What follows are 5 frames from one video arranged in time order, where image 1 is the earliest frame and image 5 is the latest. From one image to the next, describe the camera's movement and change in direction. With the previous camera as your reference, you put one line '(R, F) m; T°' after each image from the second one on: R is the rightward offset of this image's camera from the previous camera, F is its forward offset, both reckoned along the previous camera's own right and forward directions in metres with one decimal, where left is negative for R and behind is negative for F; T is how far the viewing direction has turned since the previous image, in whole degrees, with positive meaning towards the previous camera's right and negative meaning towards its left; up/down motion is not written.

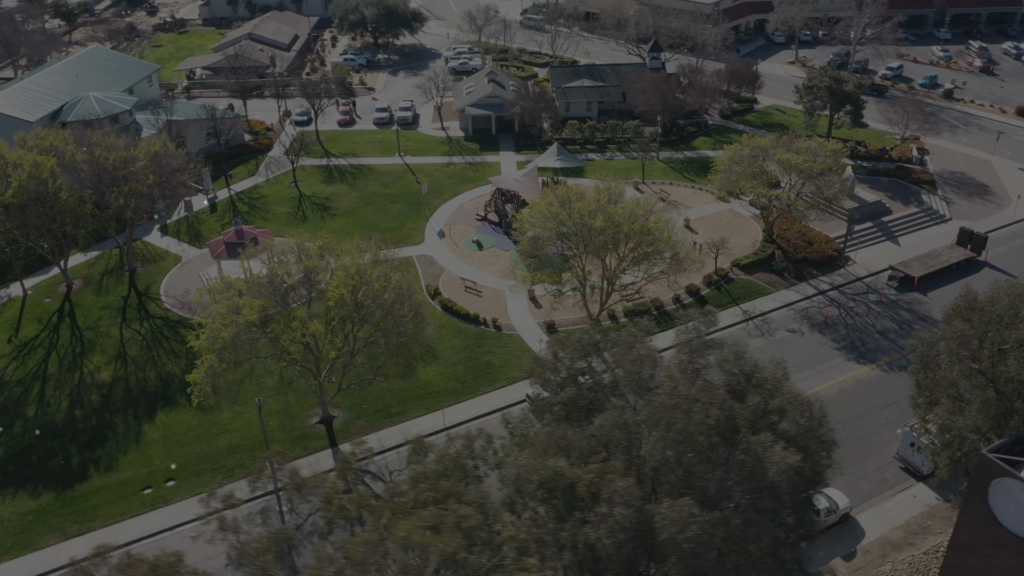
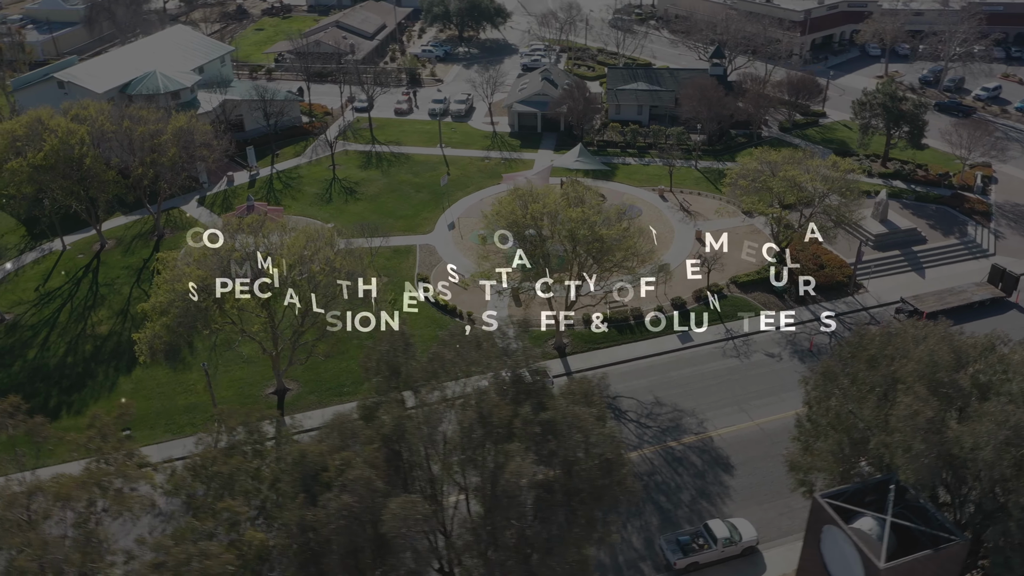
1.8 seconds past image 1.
(+7.8, +0.2) m; -9°
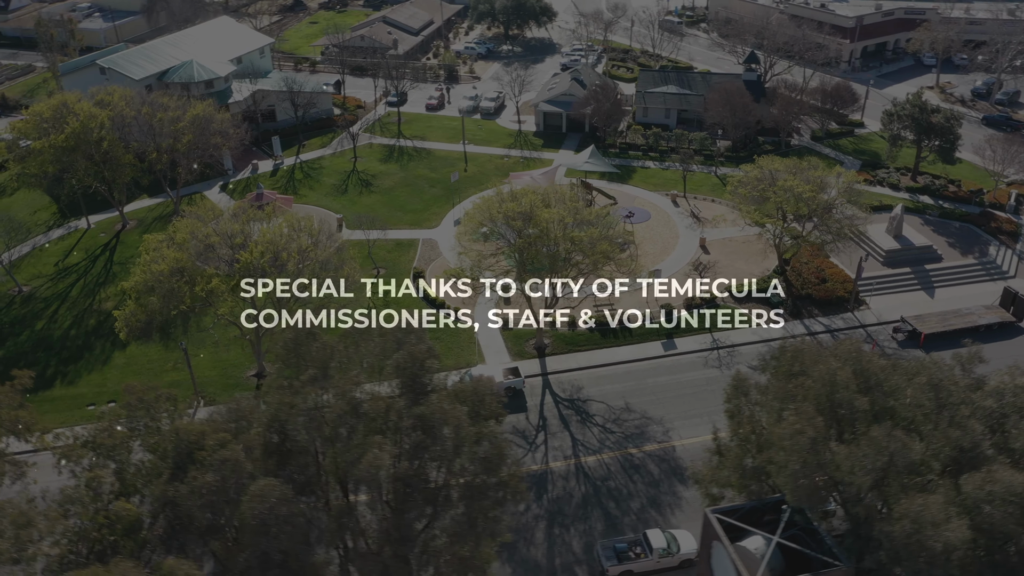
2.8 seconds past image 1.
(+4.4, 0.0) m; -5°
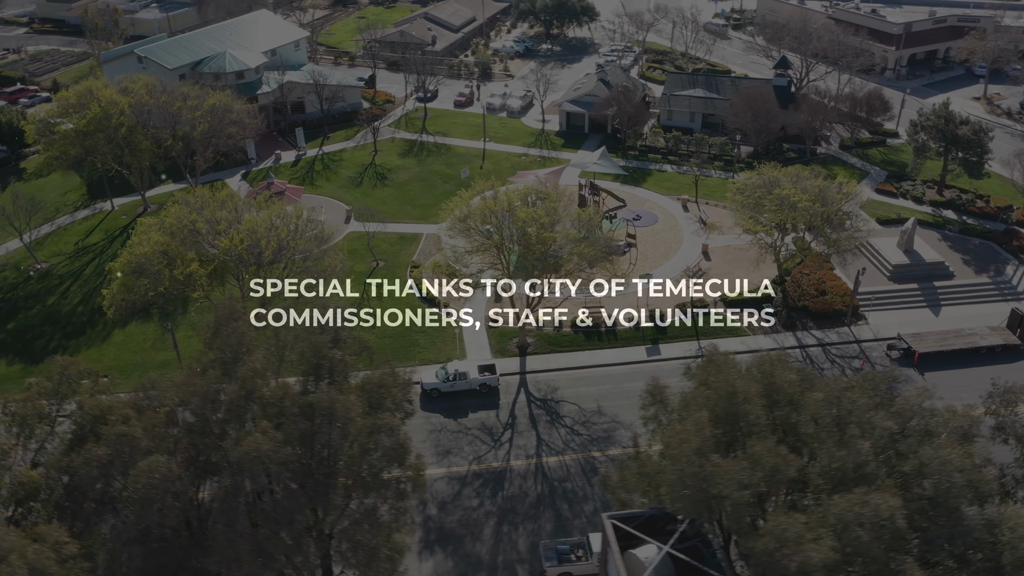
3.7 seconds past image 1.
(+4.0, 0.0) m; -4°
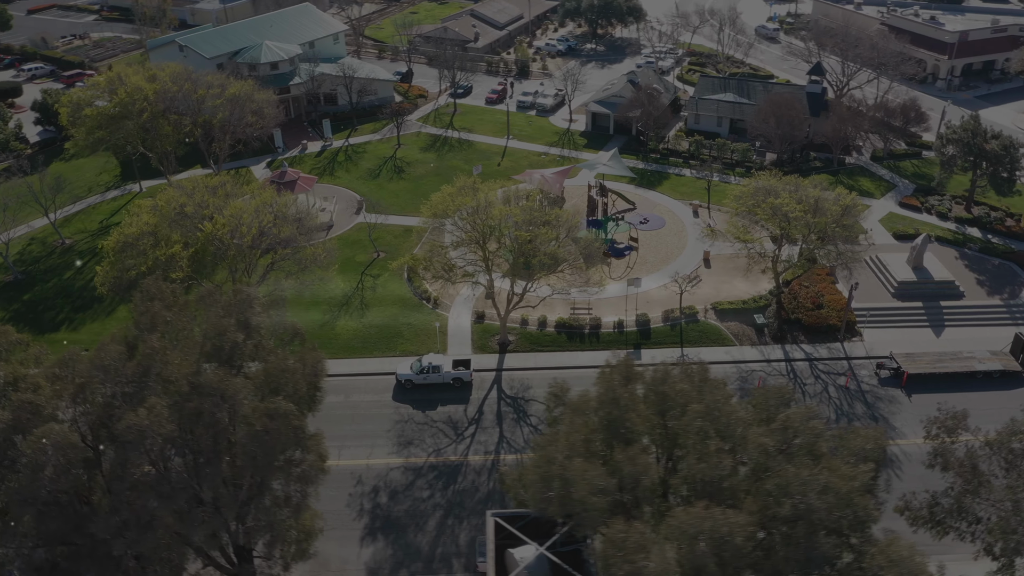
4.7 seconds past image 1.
(+4.4, 0.0) m; -5°
